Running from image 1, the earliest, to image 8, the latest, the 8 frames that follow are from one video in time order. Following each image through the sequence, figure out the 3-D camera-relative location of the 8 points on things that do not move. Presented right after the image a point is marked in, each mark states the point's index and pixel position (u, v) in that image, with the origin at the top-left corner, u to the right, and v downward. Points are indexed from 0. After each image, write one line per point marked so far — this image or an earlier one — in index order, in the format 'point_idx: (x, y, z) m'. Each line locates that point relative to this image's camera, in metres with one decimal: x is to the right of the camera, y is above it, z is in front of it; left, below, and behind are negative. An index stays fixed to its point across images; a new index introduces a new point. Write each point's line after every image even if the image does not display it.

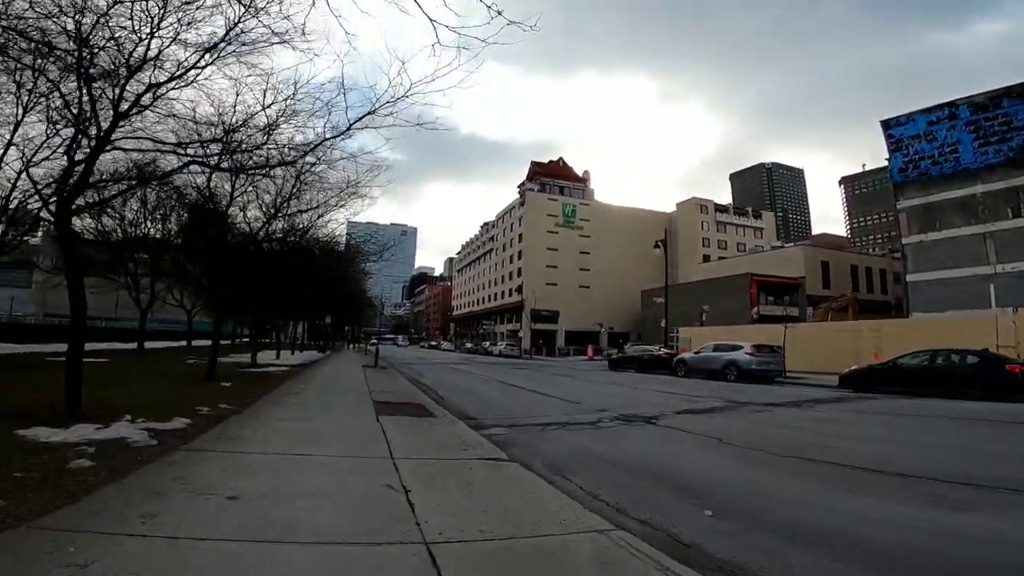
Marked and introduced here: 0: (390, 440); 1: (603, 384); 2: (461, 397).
0: (-1.4, -1.8, +6.8) m
1: (+3.0, -3.3, +18.3) m
2: (-1.1, -2.7, +14.2) m
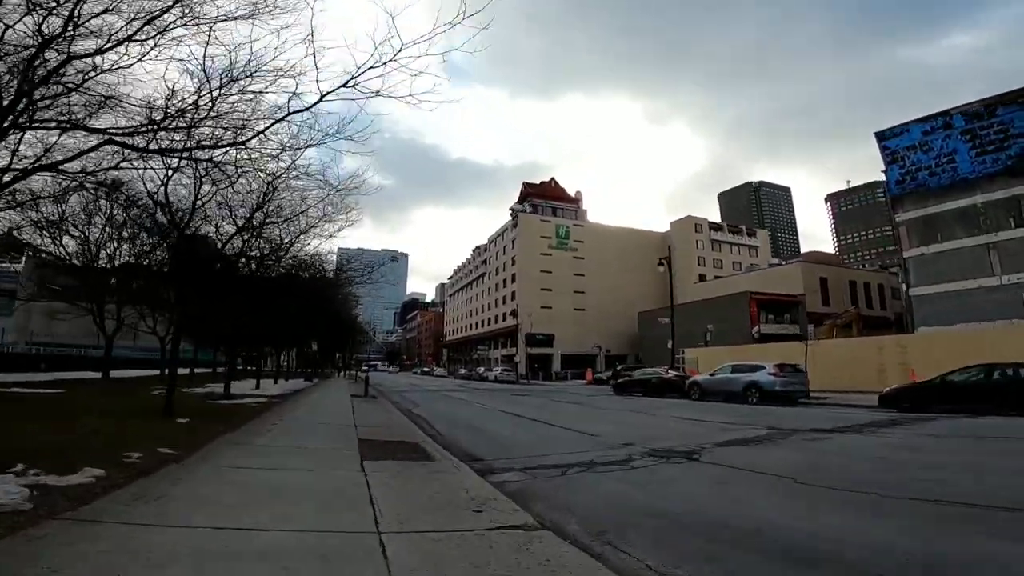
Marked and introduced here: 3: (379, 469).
0: (-1.2, -1.9, +5.1) m
1: (+3.1, -3.7, +16.7) m
2: (-0.9, -3.1, +12.5) m
3: (-1.5, -2.1, +6.7) m
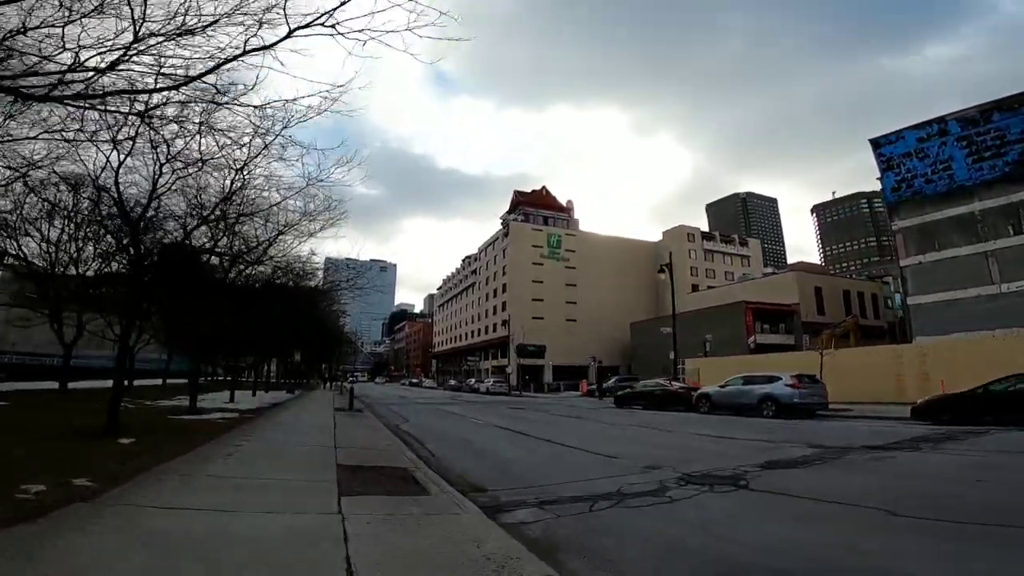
0: (-1.0, -1.8, +3.8) m
1: (+3.1, -3.8, +15.3) m
2: (-0.9, -3.1, +11.1) m
3: (-1.4, -2.0, +5.3) m
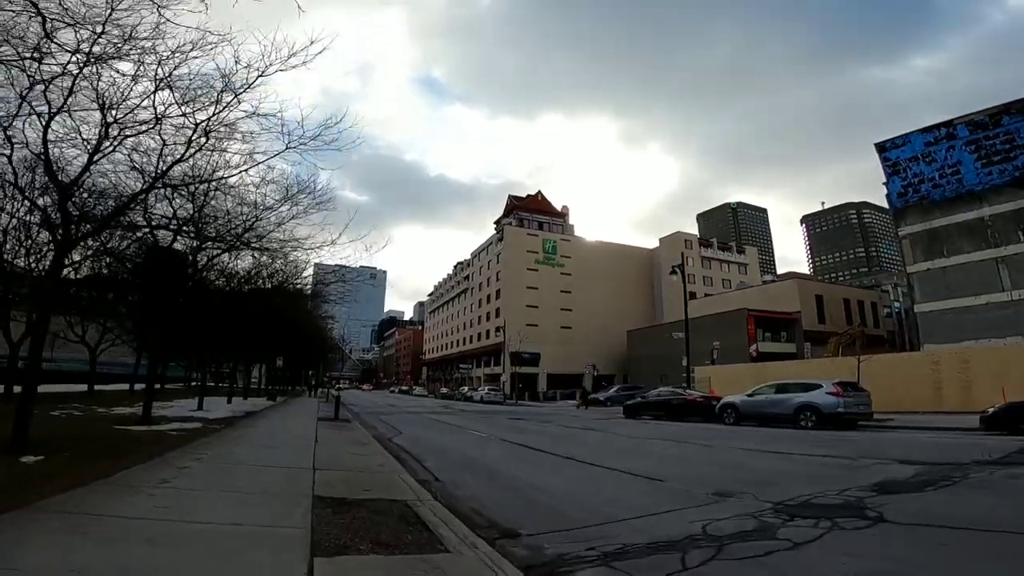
0: (-0.6, -1.4, +1.8) m
1: (+3.3, -3.7, +13.4) m
2: (-0.6, -2.9, +9.1) m
3: (-1.0, -1.7, +3.4) m
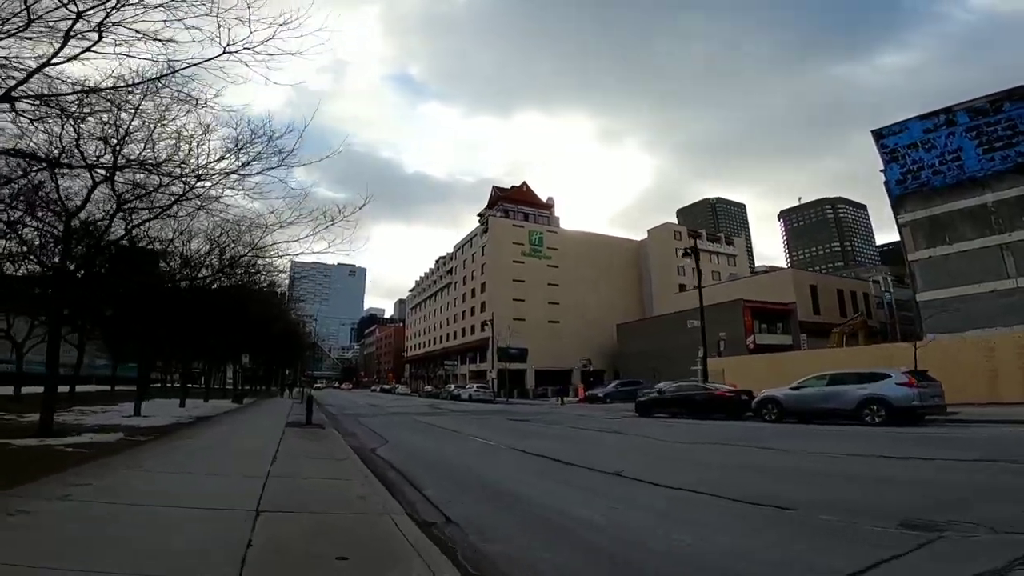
0: (+0.1, -0.9, -0.8) m
1: (+3.5, -3.1, +10.9) m
2: (-0.2, -2.4, +6.5) m
3: (-0.4, -1.2, +0.7) m
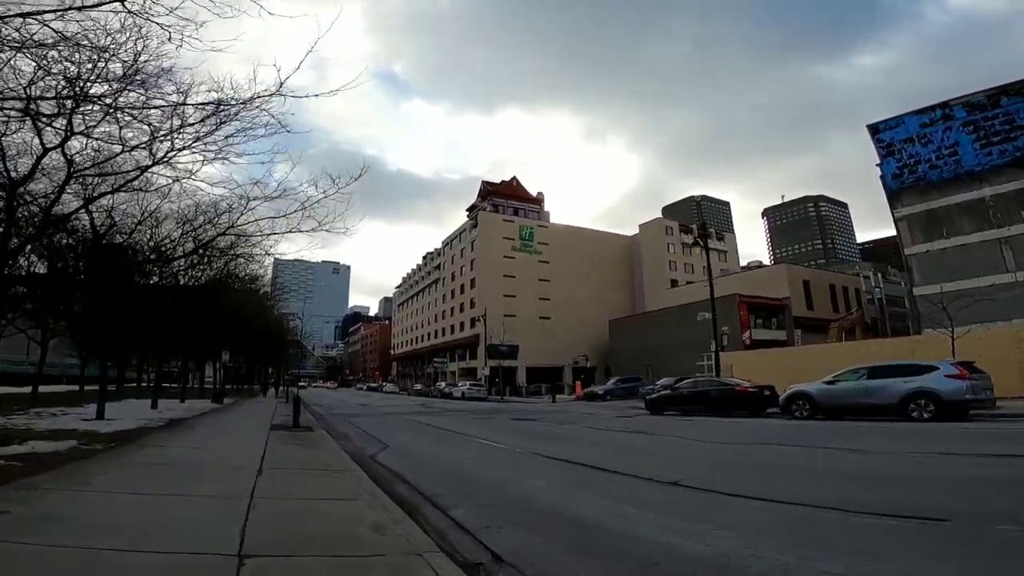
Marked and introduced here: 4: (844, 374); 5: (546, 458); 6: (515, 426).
0: (+0.7, -0.7, -2.2) m
1: (+3.9, -2.8, +9.7) m
2: (+0.2, -2.1, +5.2) m
3: (+0.2, -0.9, -0.6) m
4: (+7.6, -1.9, +13.3) m
5: (+0.6, -3.0, +10.7) m
6: (+0.1, -3.7, +15.9) m
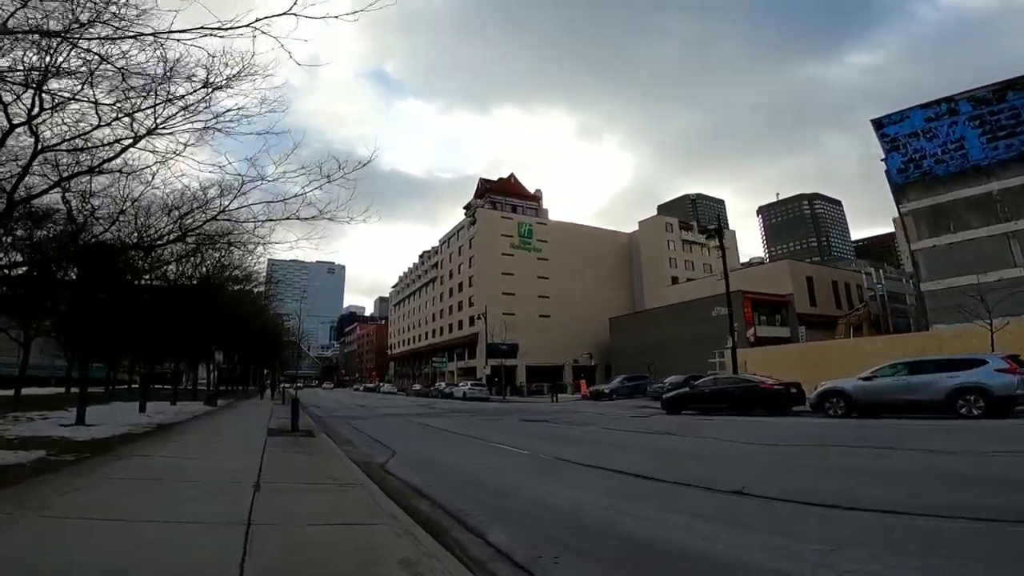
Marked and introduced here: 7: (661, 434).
0: (+1.1, -0.5, -3.1) m
1: (+4.2, -2.7, +8.8) m
2: (+0.6, -2.0, +4.2) m
3: (+0.6, -0.8, -1.5) m
4: (+7.9, -1.7, +12.4) m
5: (+1.0, -2.9, +9.8) m
6: (+0.4, -3.6, +15.0) m
7: (+3.3, -3.2, +13.1) m
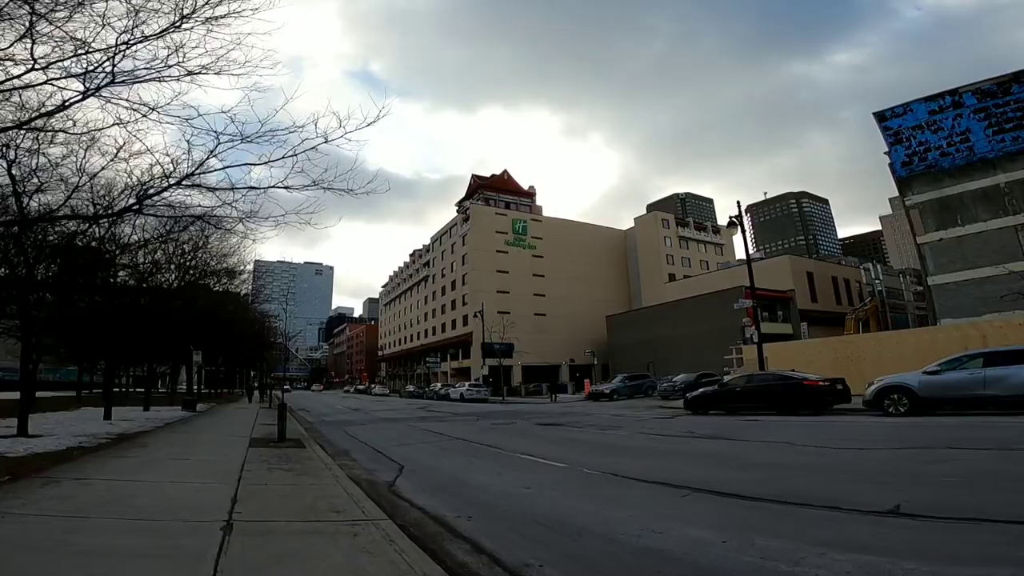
0: (+1.8, -0.2, -4.7) m
1: (+4.7, -2.4, +7.2) m
2: (+1.2, -1.7, +2.6) m
3: (+1.3, -0.5, -3.1) m
4: (+8.3, -1.4, +11.0) m
5: (+1.4, -2.6, +8.2) m
6: (+0.8, -3.3, +13.4) m
7: (+3.7, -2.9, +11.6) m
